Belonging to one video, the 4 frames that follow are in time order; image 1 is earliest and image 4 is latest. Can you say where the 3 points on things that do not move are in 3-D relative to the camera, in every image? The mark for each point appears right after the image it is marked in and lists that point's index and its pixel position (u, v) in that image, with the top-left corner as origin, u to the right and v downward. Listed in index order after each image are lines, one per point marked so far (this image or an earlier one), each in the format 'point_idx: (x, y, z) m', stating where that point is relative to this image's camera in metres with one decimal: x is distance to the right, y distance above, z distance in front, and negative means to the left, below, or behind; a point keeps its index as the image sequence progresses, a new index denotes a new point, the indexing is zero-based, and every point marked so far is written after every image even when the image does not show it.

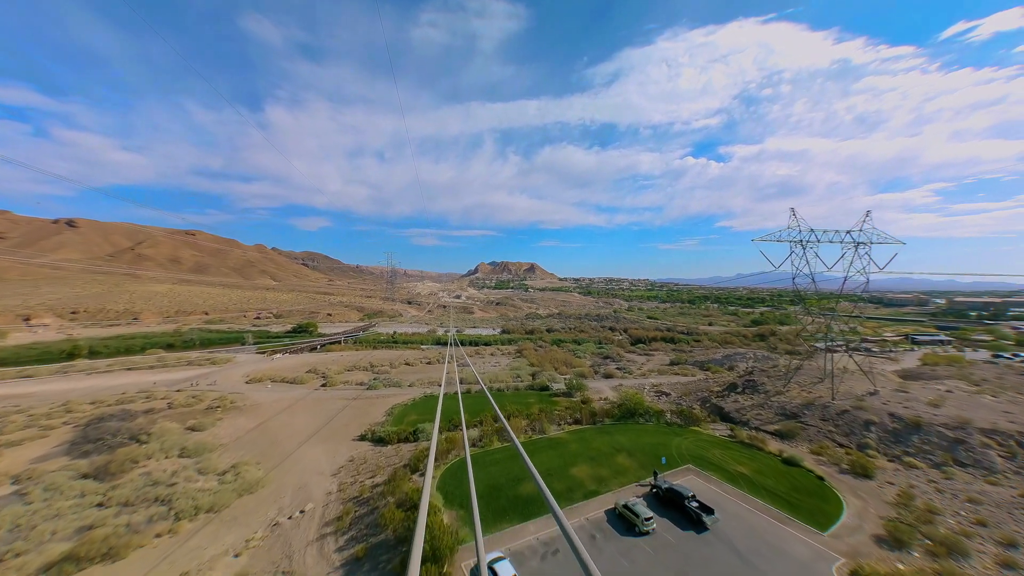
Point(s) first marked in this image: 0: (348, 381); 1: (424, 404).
0: (-8.3, -4.7, +16.1) m
1: (-3.5, -4.6, +12.5) m
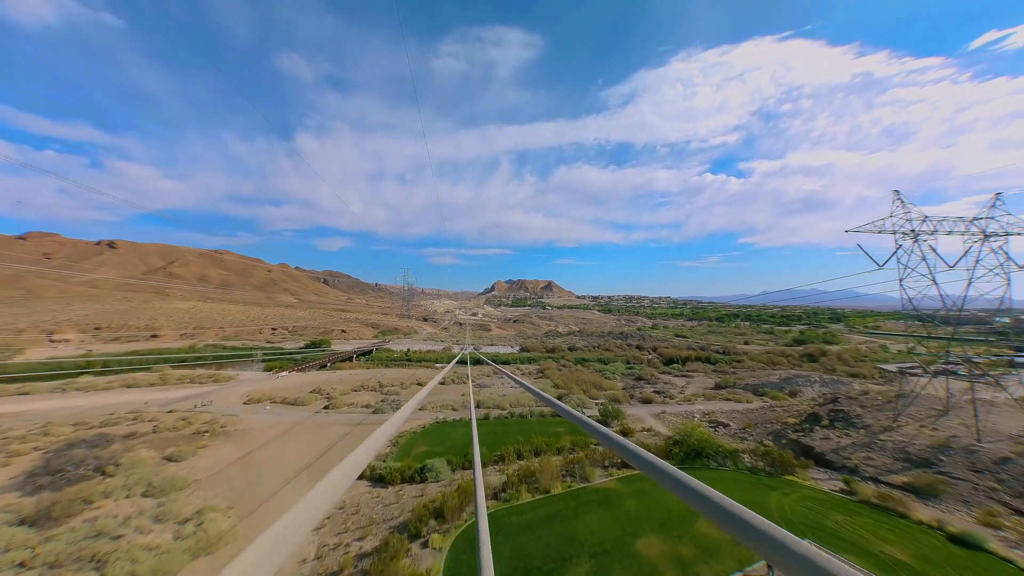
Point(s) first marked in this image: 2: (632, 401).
0: (-7.3, -5.3, +14.6) m
1: (-2.6, -5.0, +10.9) m
2: (+5.8, -5.5, +15.6) m
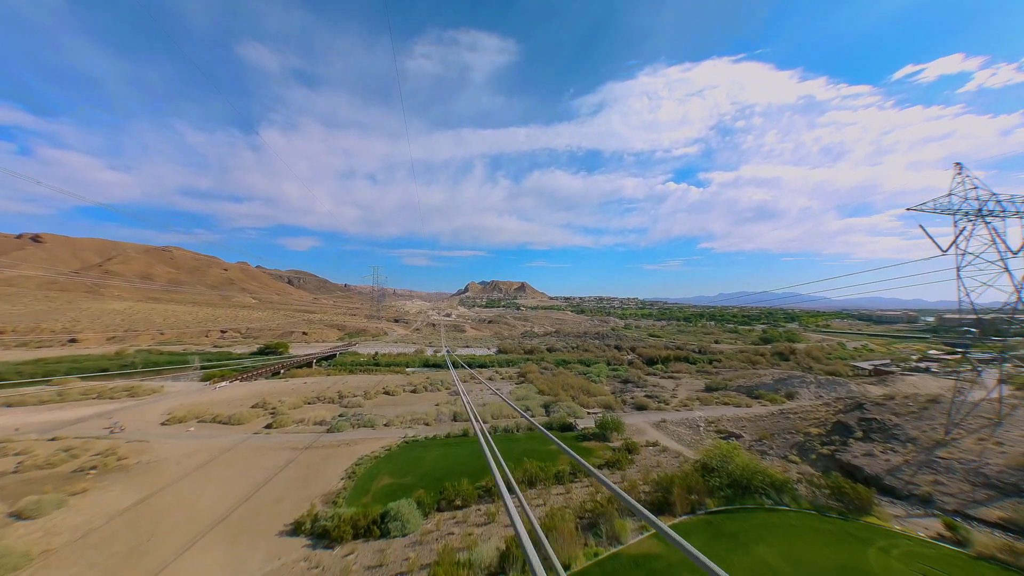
0: (-8.0, -5.1, +12.2) m
1: (-3.1, -4.8, +8.9) m
2: (+5.0, -5.3, +14.3) m
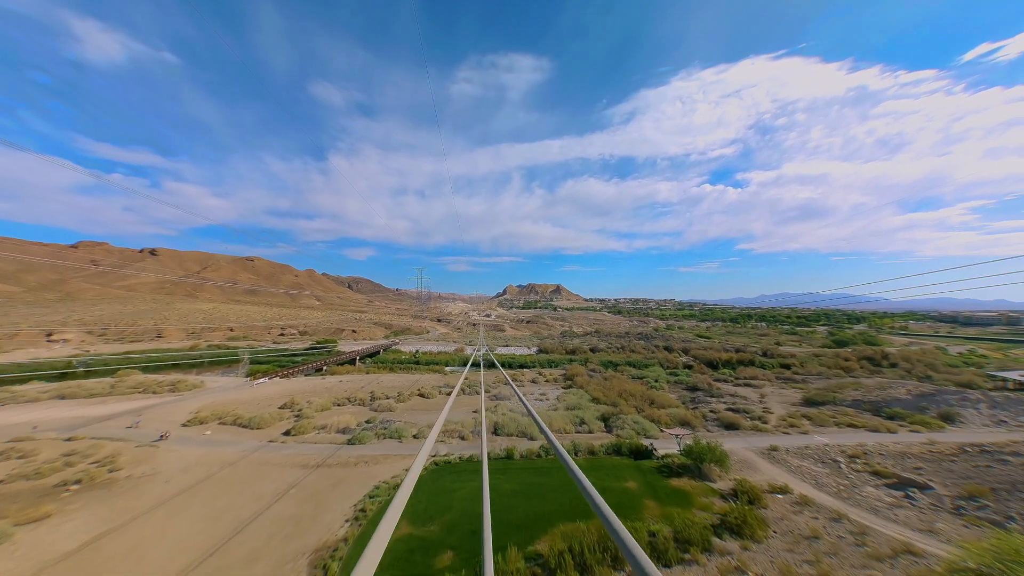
0: (-6.2, -4.6, +10.6) m
1: (-1.7, -4.3, +6.7) m
2: (+6.9, -4.7, +10.9) m
